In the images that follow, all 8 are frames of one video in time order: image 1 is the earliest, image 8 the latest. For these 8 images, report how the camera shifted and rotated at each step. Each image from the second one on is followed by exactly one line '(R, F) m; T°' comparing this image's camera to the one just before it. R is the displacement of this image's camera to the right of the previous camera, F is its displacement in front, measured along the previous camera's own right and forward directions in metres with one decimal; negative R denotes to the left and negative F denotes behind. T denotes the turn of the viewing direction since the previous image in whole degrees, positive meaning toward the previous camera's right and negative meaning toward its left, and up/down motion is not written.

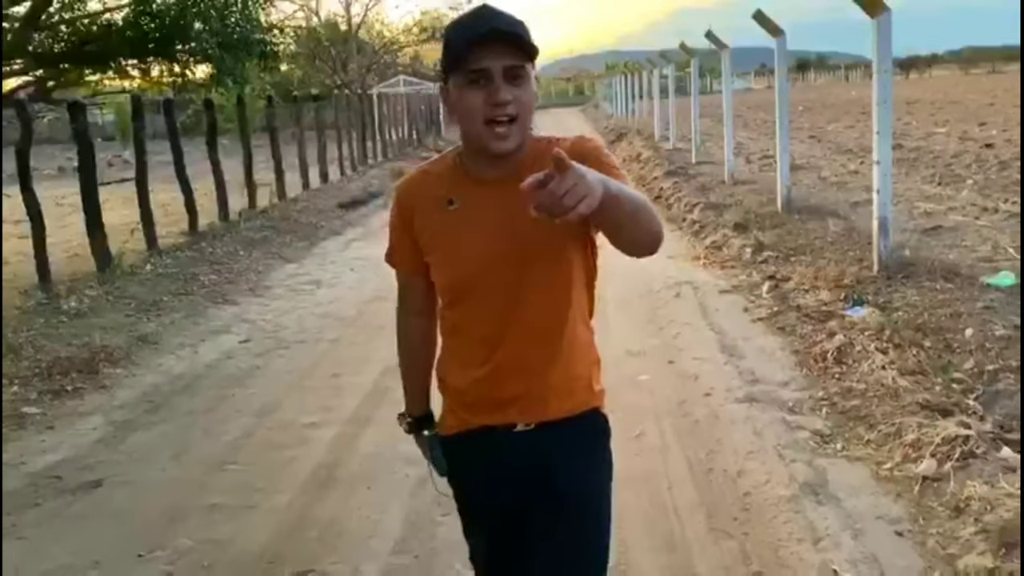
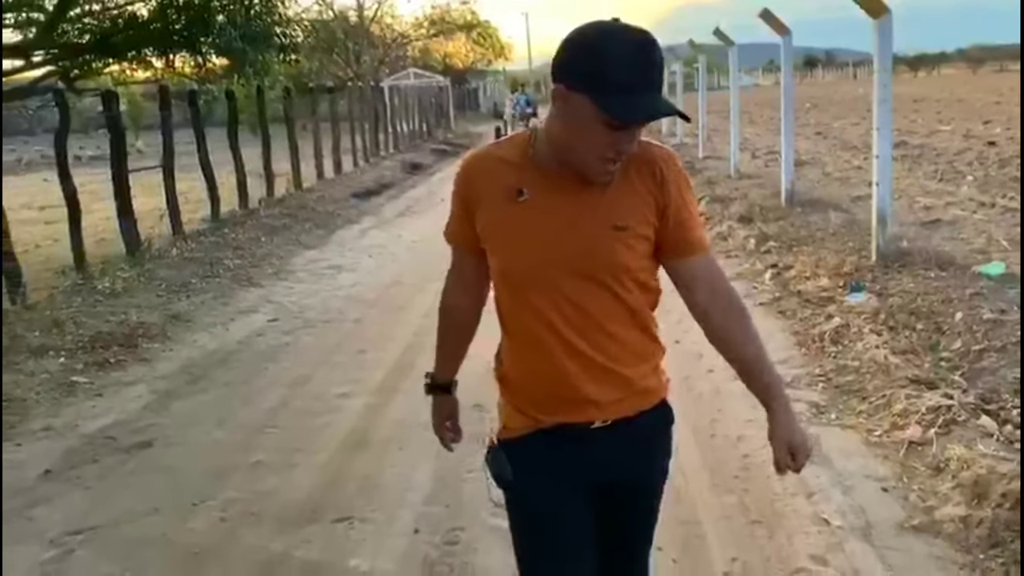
(-0.1, -0.4) m; 0°
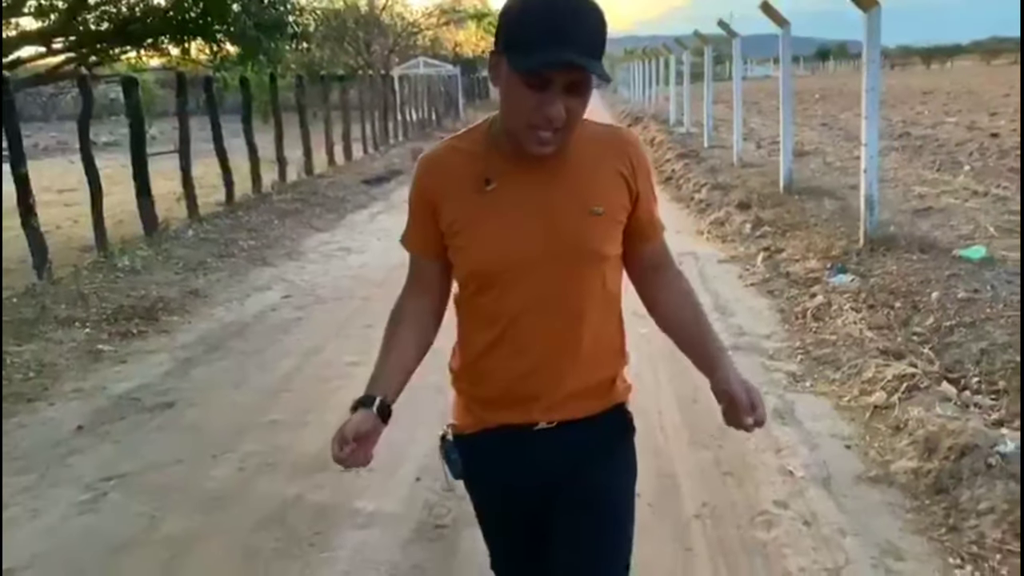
(+0.1, -0.4) m; -1°
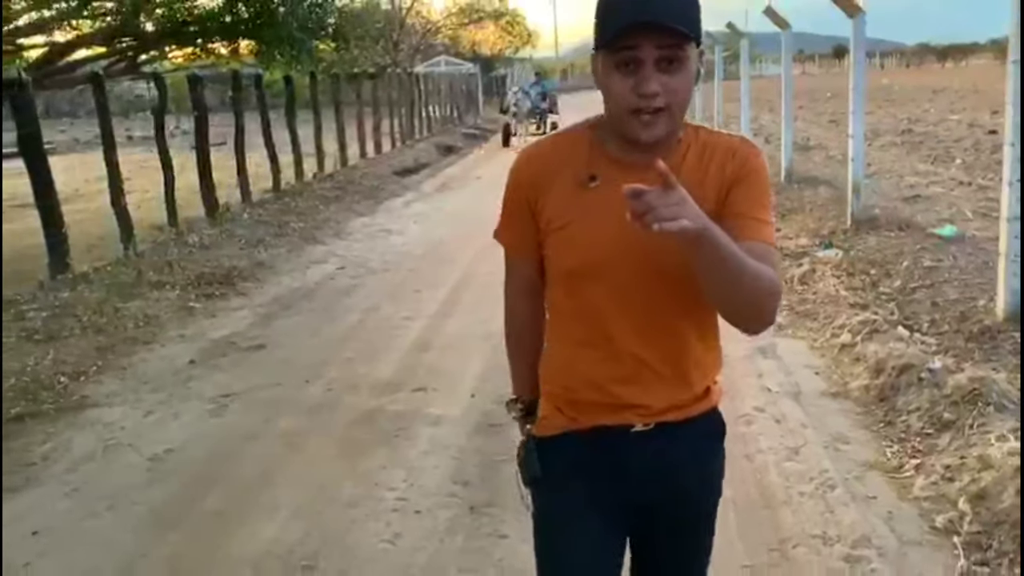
(-0.1, -1.3) m; -1°
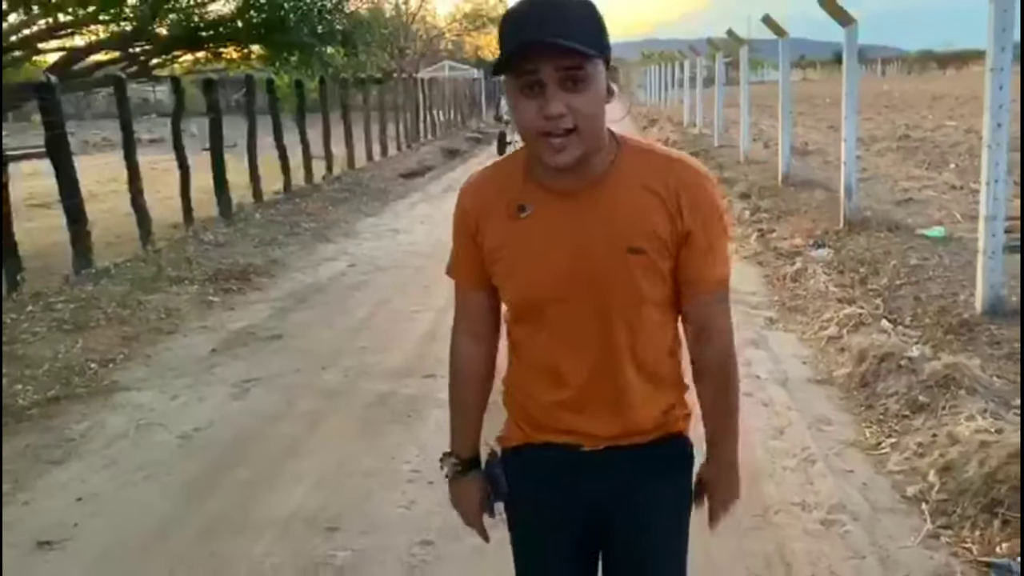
(0.0, -0.4) m; 0°
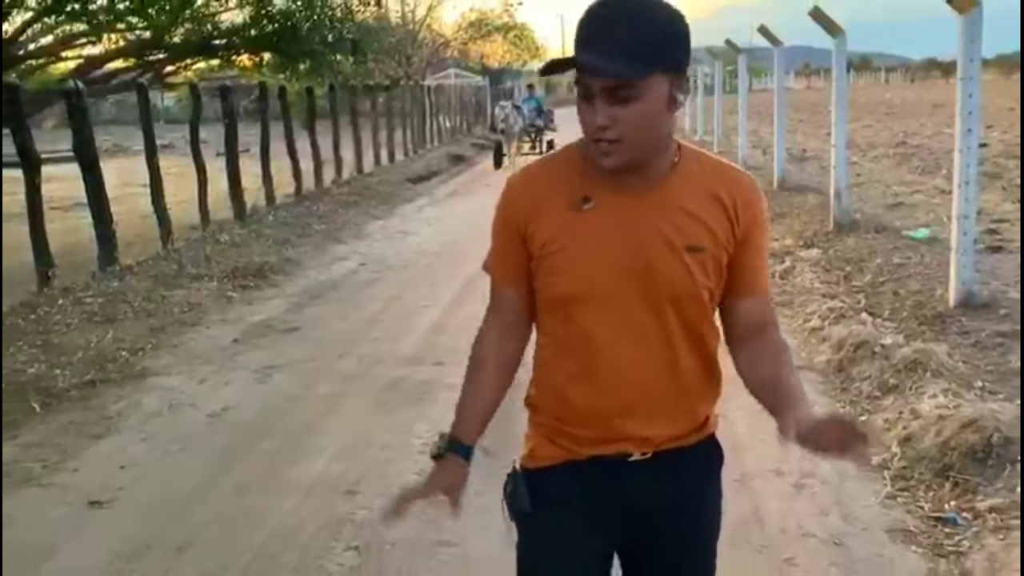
(0.0, -0.5) m; 0°
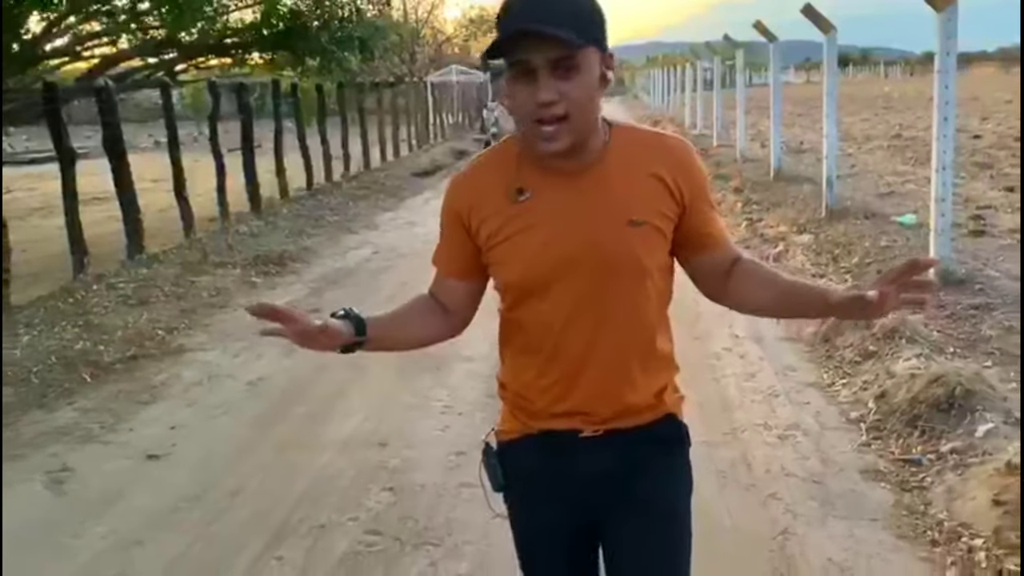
(-0.1, -0.6) m; 0°
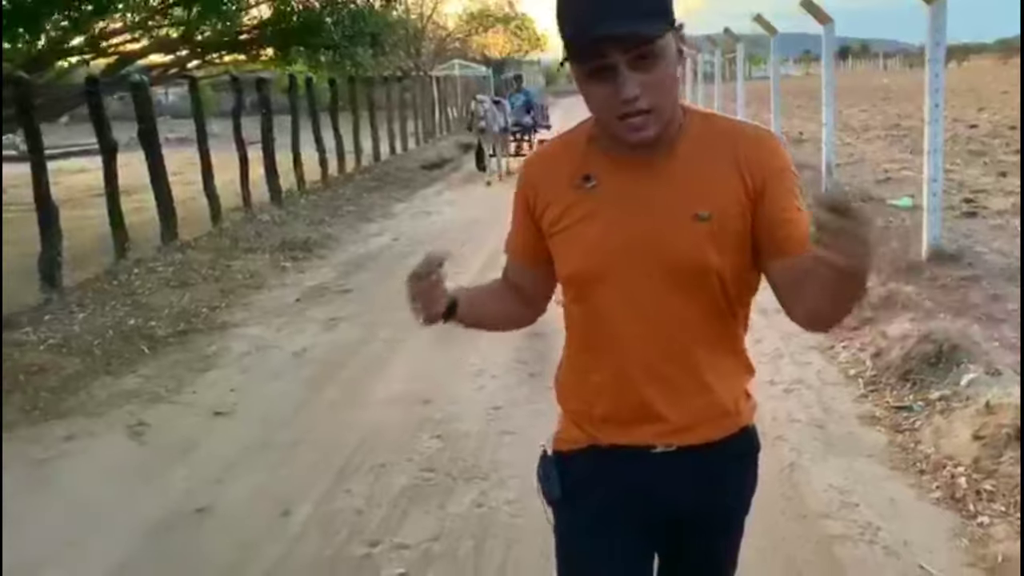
(-0.2, -0.6) m; 0°
